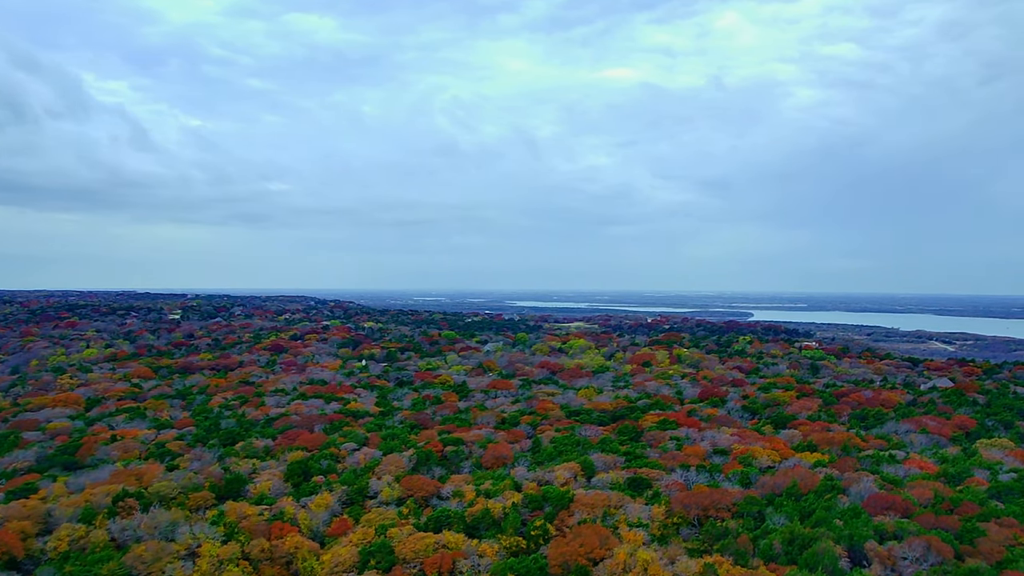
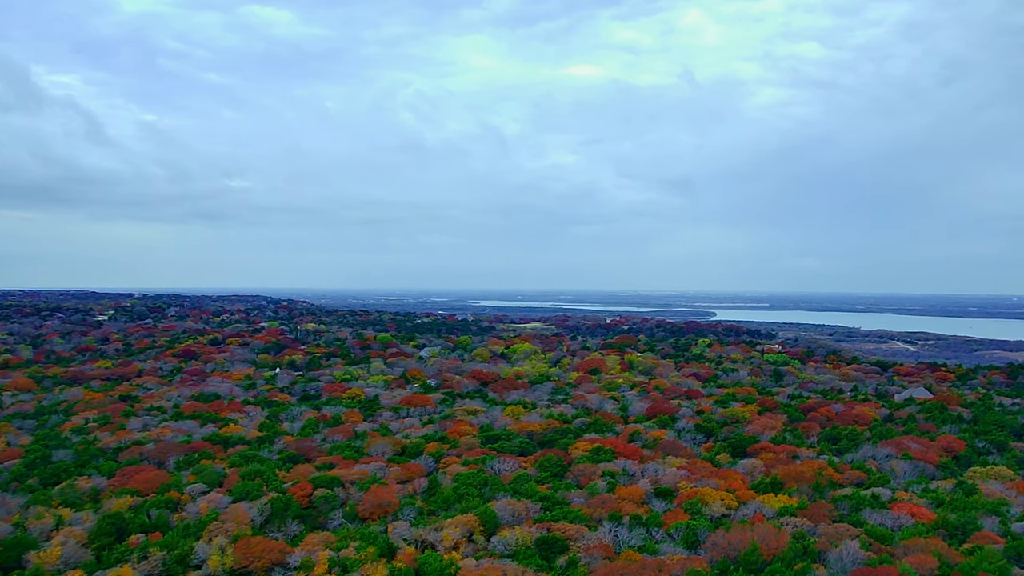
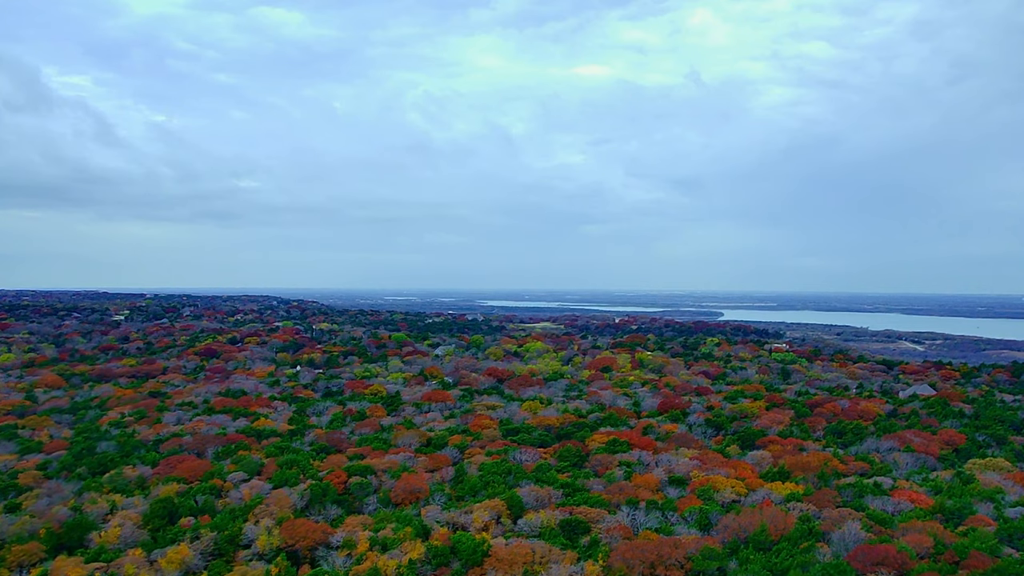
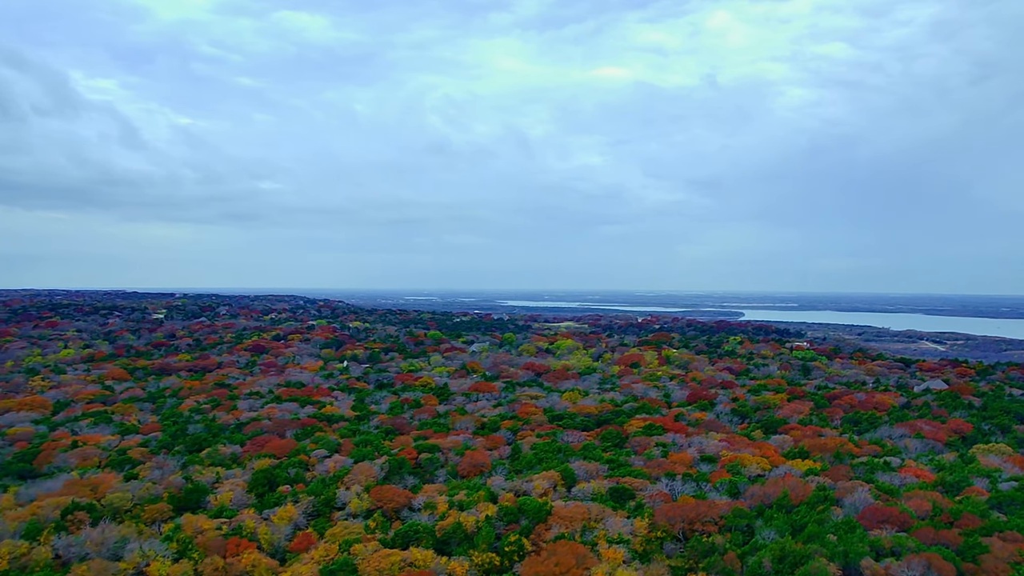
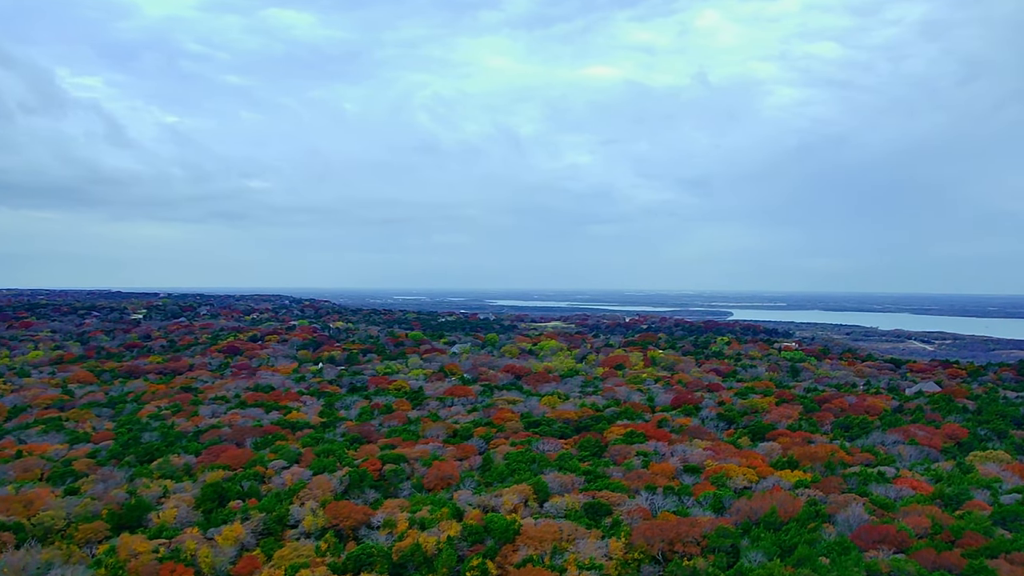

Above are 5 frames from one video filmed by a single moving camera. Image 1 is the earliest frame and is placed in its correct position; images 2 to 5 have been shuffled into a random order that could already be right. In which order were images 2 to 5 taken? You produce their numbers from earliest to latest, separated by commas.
4, 5, 3, 2
